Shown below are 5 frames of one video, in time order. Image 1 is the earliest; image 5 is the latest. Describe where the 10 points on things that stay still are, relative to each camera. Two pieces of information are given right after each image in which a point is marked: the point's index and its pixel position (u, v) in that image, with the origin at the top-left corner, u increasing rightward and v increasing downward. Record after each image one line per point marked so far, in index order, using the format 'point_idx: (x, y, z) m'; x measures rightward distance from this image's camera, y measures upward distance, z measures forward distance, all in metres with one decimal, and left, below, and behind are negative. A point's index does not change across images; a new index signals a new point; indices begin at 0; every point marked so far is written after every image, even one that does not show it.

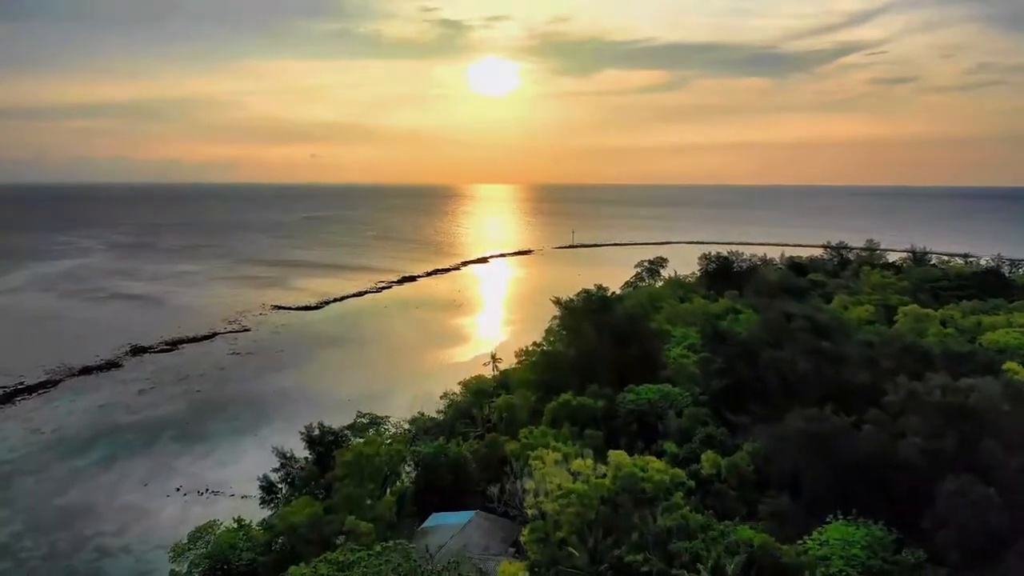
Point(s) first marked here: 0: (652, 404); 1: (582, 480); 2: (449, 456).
0: (+3.3, -2.8, +15.6) m
1: (+1.2, -3.4, +11.6) m
2: (-1.4, -3.7, +14.6) m
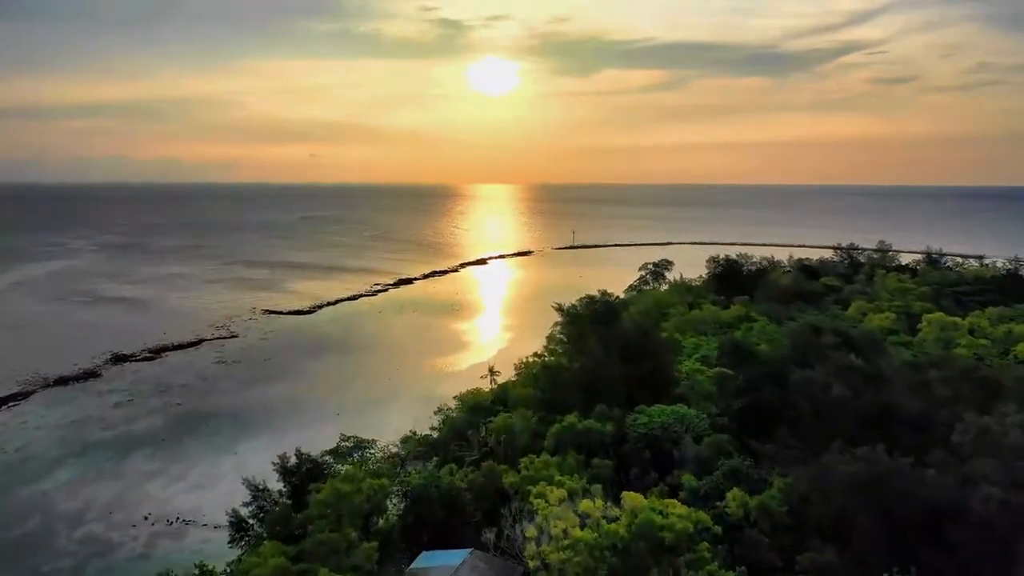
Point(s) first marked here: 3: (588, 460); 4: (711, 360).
0: (+3.3, -3.0, +14.0) m
1: (+1.2, -3.7, +10.1) m
2: (-1.4, -4.0, +13.1) m
3: (+1.6, -3.6, +13.7) m
4: (+5.8, -2.1, +18.9) m
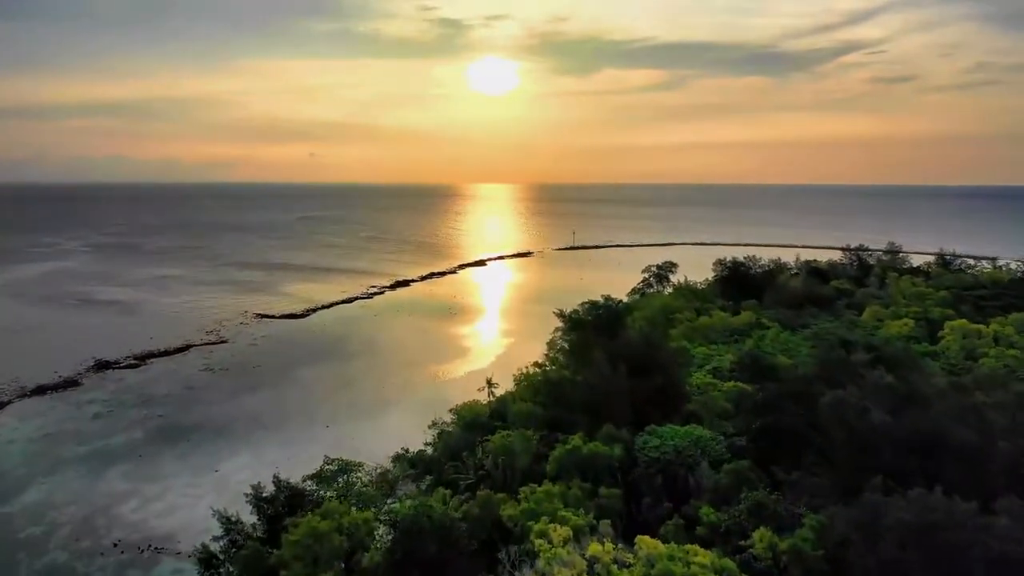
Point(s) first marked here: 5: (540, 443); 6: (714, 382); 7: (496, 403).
0: (+3.3, -3.2, +12.8) m
1: (+1.2, -3.9, +8.8) m
2: (-1.4, -4.2, +11.8) m
3: (+1.6, -3.8, +12.4) m
4: (+5.7, -2.3, +17.6) m
5: (+0.6, -3.6, +15.0) m
6: (+5.1, -2.4, +16.5) m
7: (-0.5, -3.3, +18.7) m
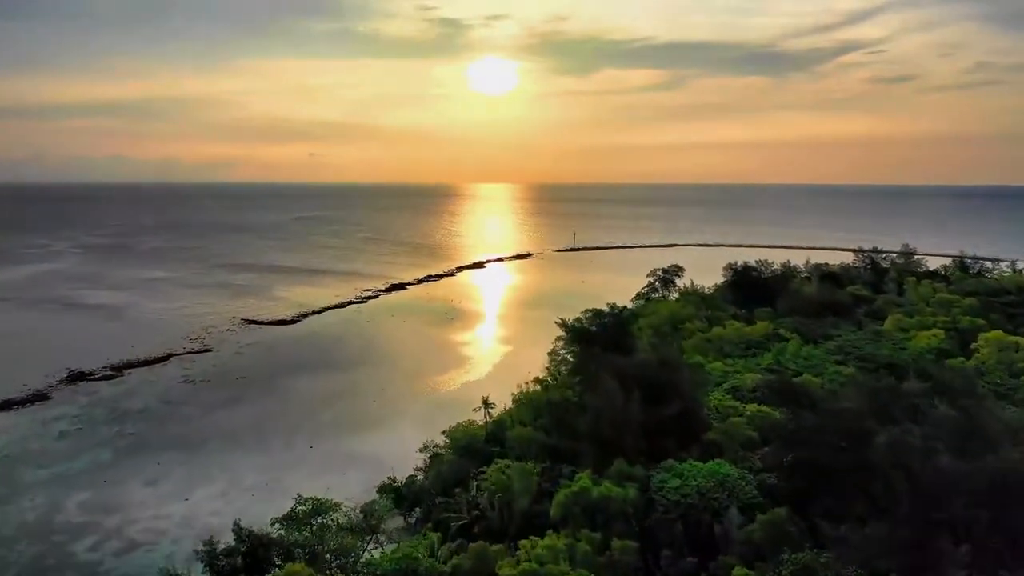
0: (+3.2, -3.5, +11.1) m
1: (+1.2, -4.2, +7.1) m
2: (-1.5, -4.5, +10.1) m
3: (+1.5, -4.1, +10.7) m
4: (+5.7, -2.6, +15.9) m
5: (+0.6, -3.8, +13.3) m
6: (+5.1, -2.7, +14.8) m
7: (-0.5, -3.6, +17.0) m
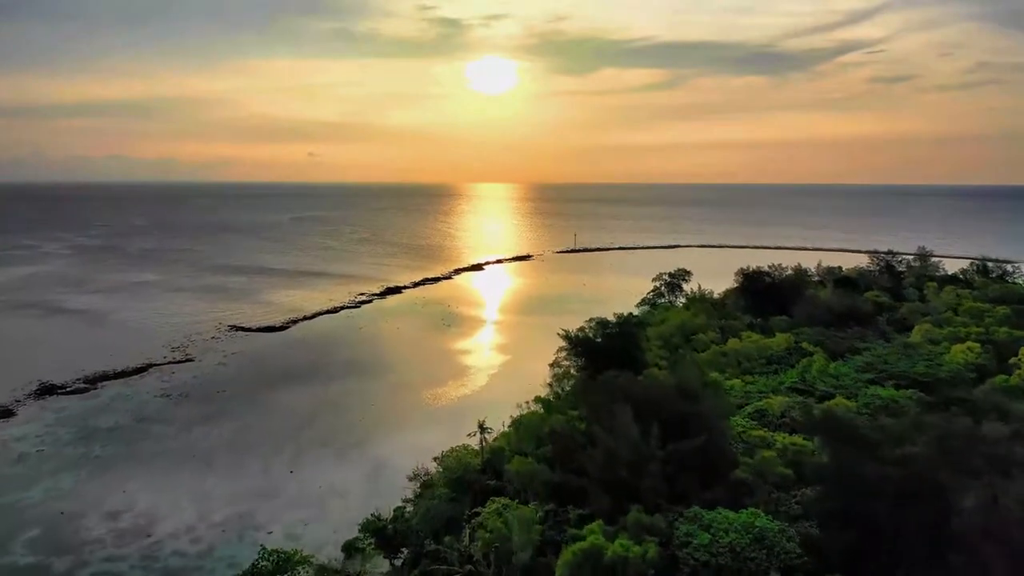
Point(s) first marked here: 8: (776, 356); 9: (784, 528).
0: (+3.2, -3.8, +9.3) m
1: (+1.1, -4.5, +5.4) m
2: (-1.5, -4.8, +8.4) m
3: (+1.5, -4.4, +8.9) m
4: (+5.7, -2.9, +14.2) m
5: (+0.6, -4.1, +11.6) m
6: (+5.1, -3.0, +13.1) m
7: (-0.6, -3.9, +15.2) m
8: (+8.0, -2.0, +19.8) m
9: (+4.0, -3.6, +9.5) m
